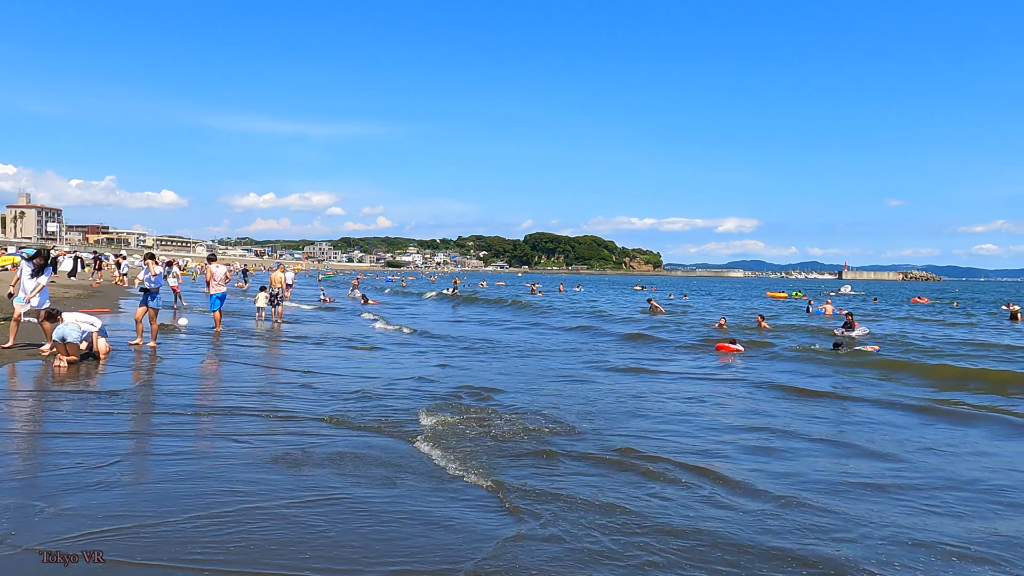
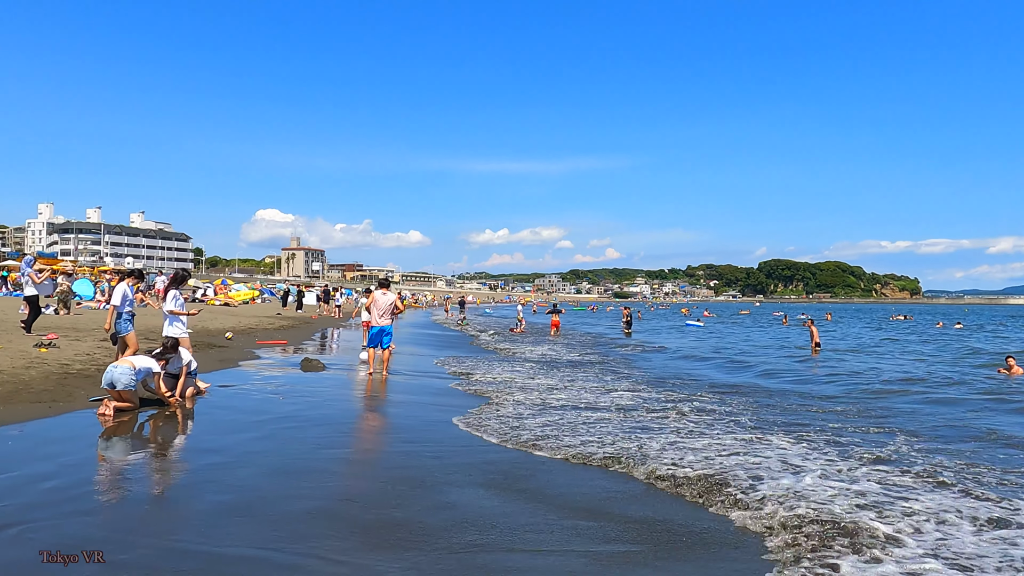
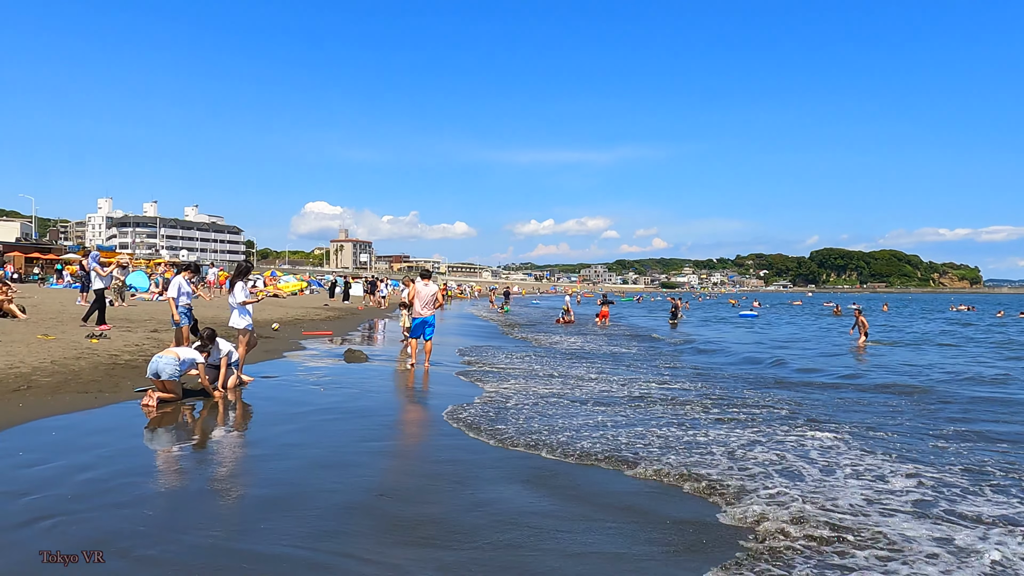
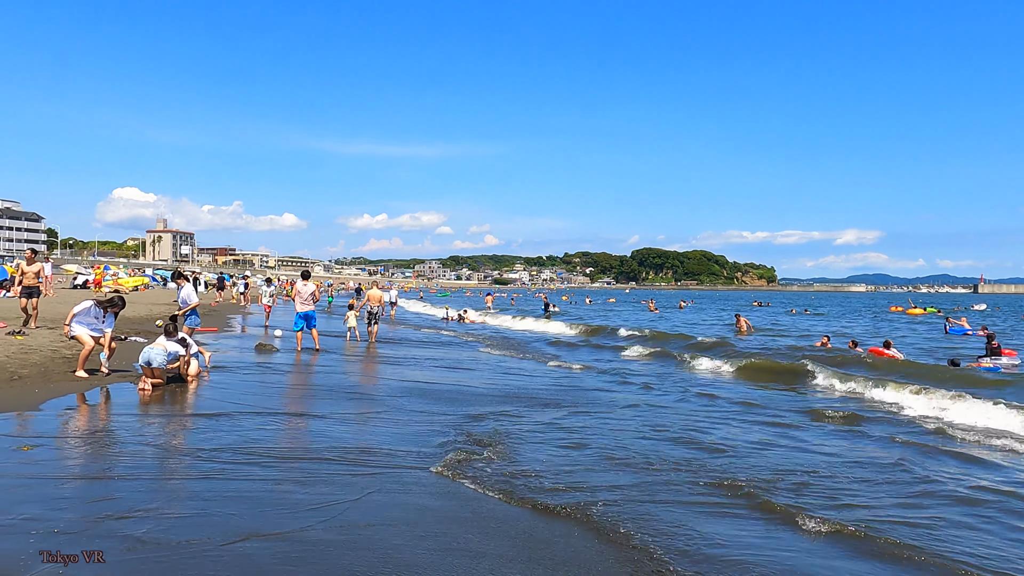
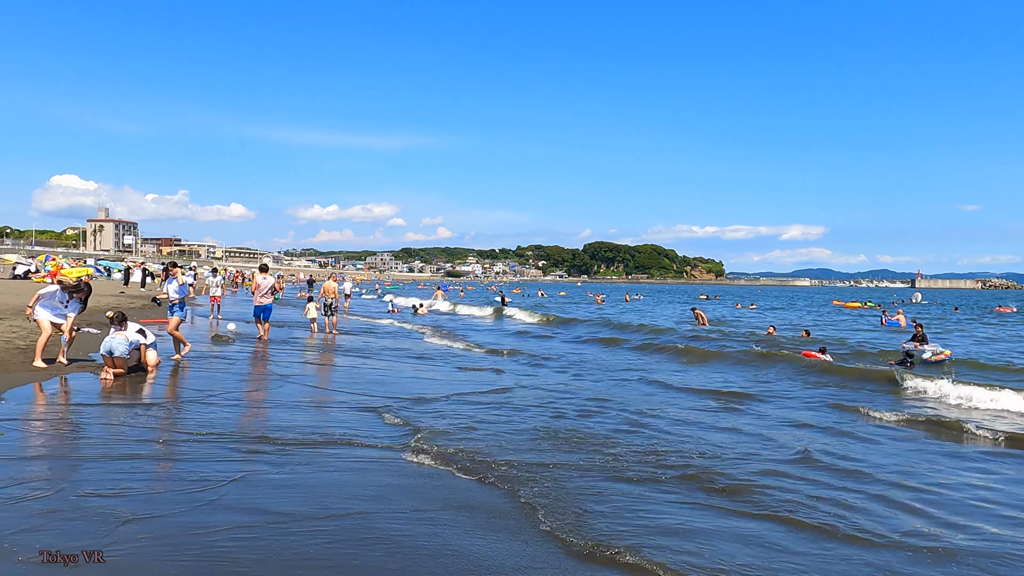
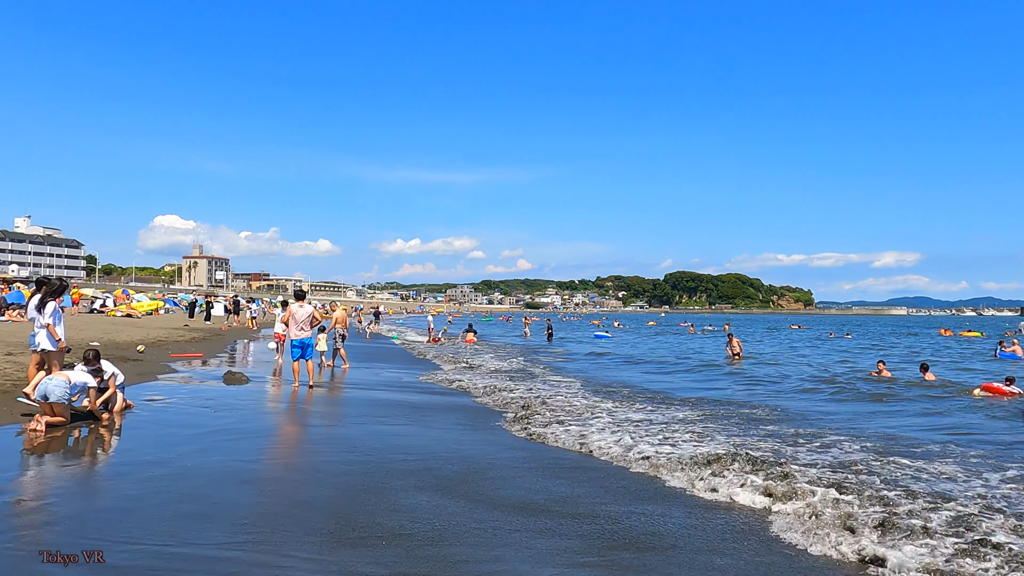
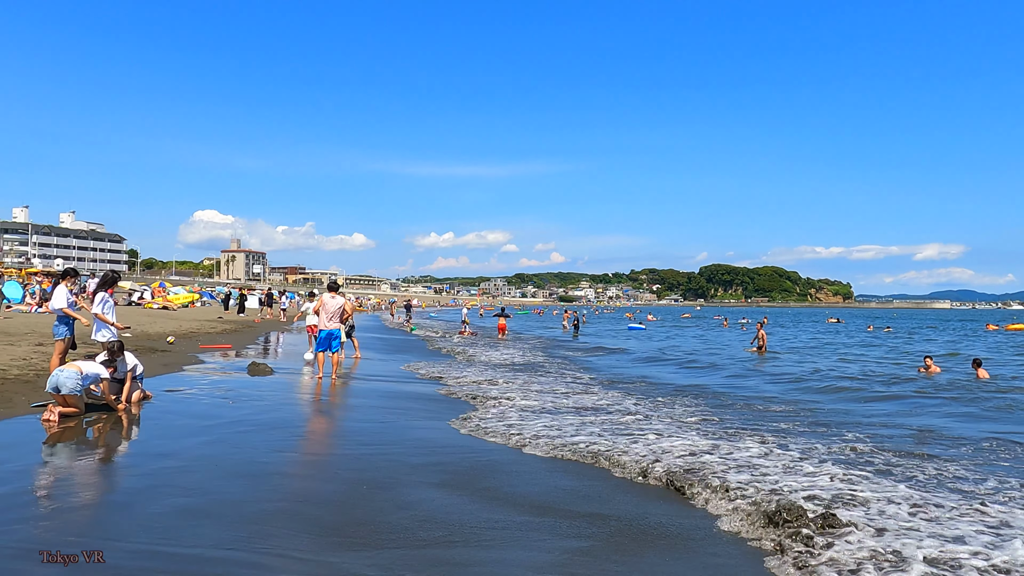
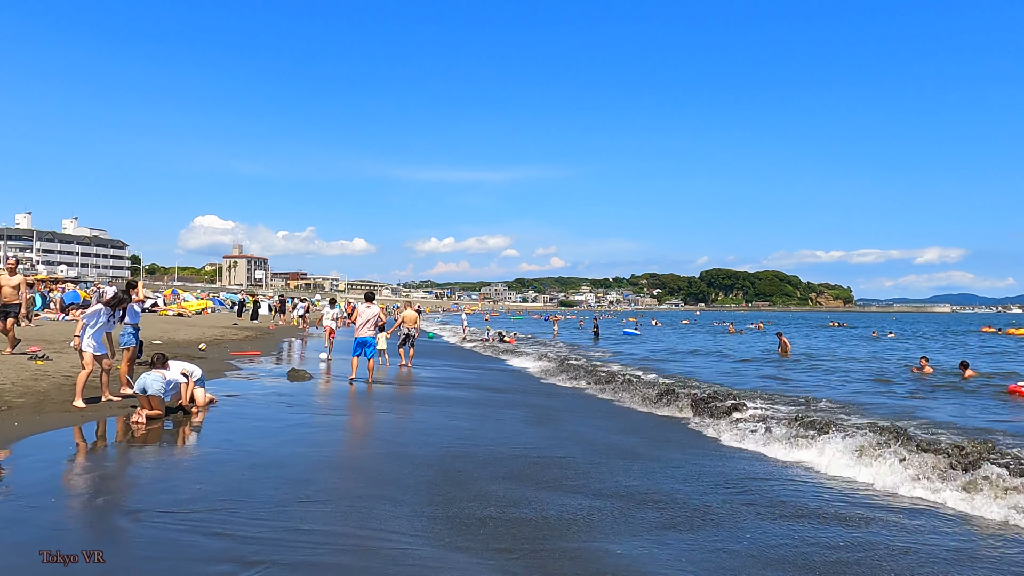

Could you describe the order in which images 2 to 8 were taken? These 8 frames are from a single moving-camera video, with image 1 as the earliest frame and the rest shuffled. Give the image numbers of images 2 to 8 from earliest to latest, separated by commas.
5, 4, 8, 6, 7, 2, 3
